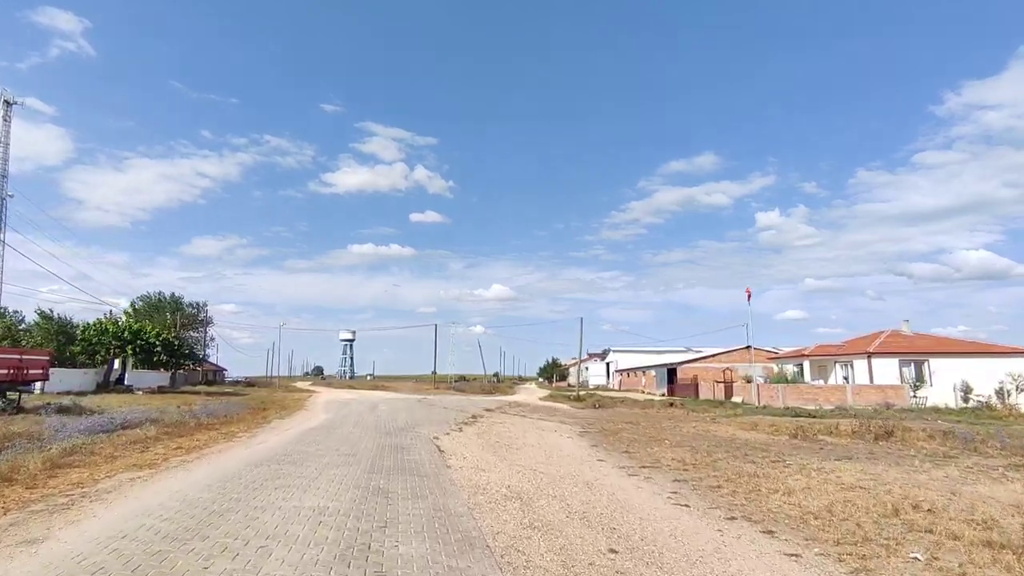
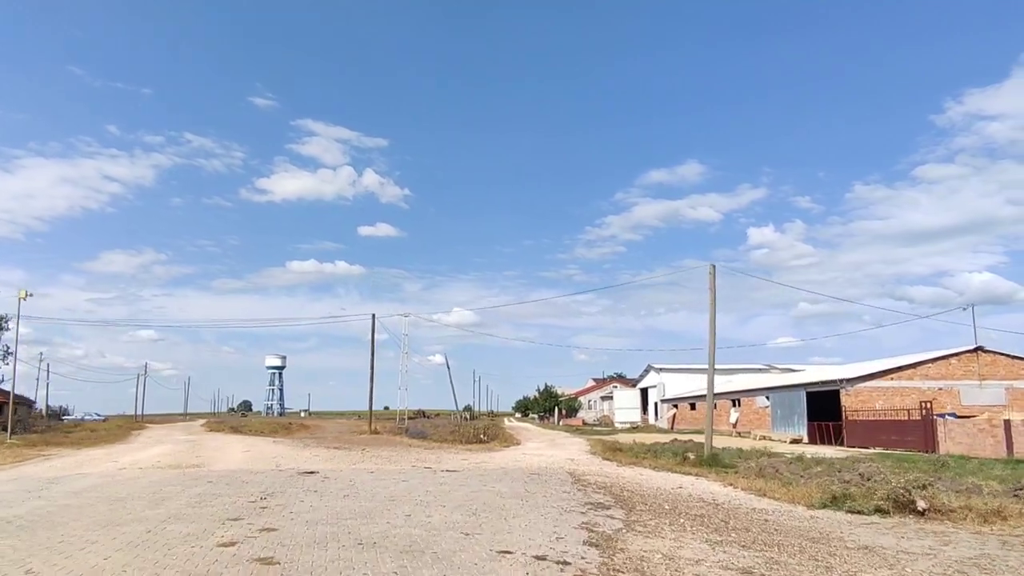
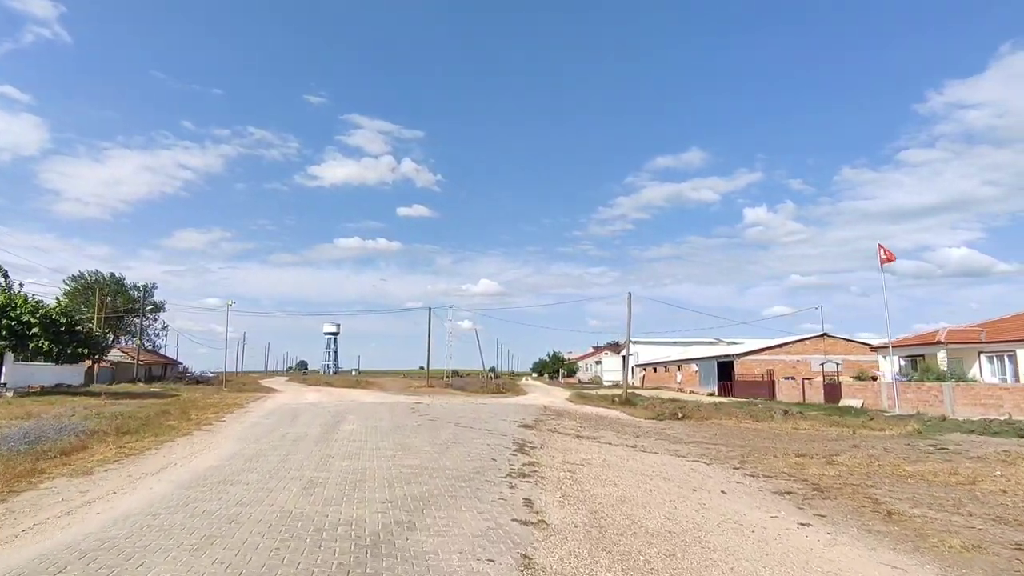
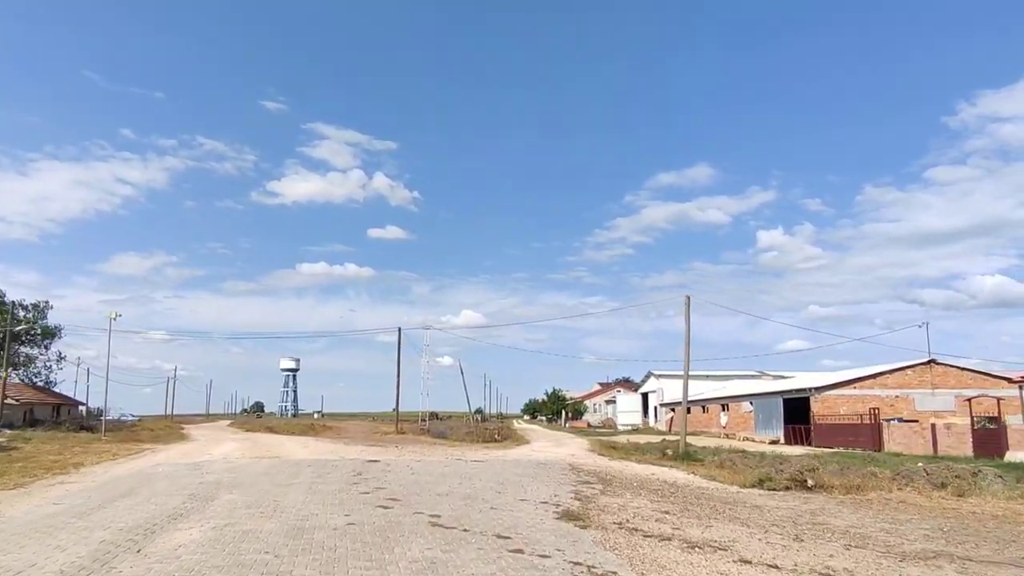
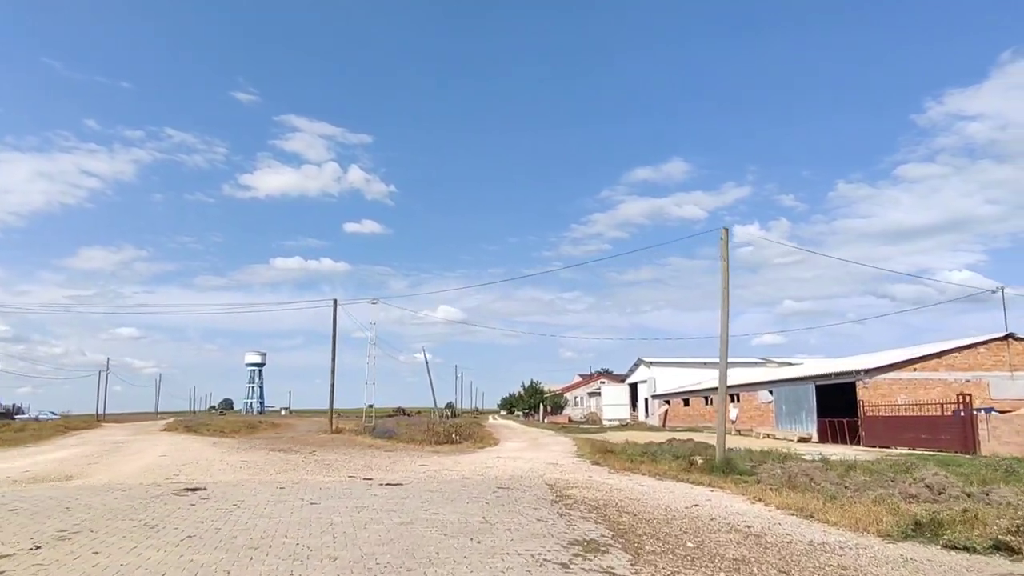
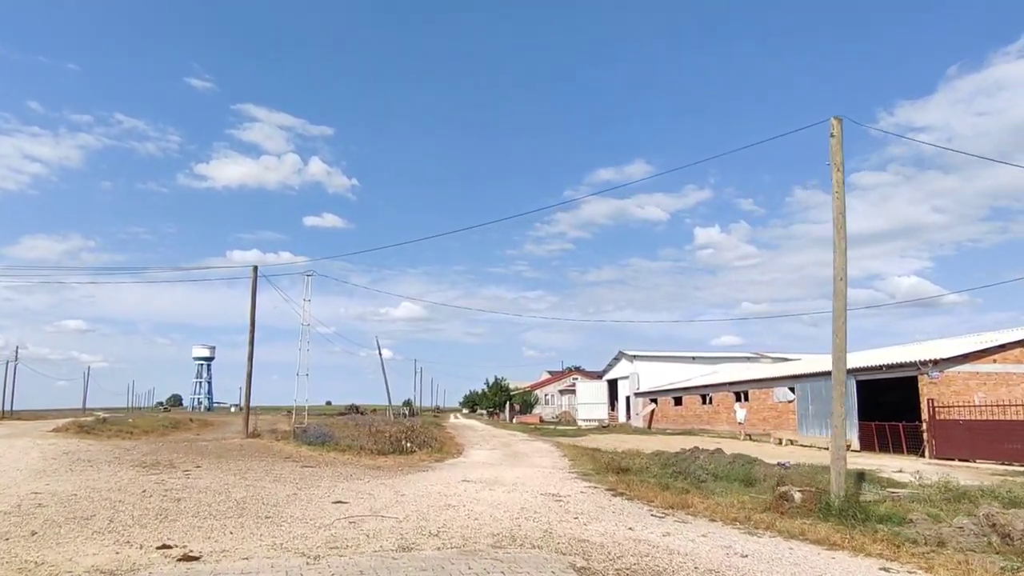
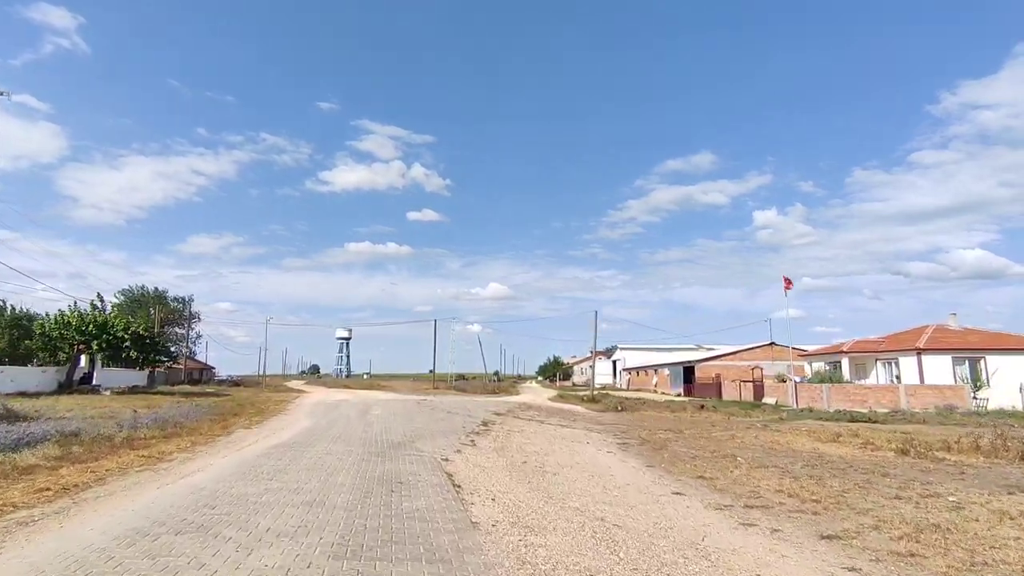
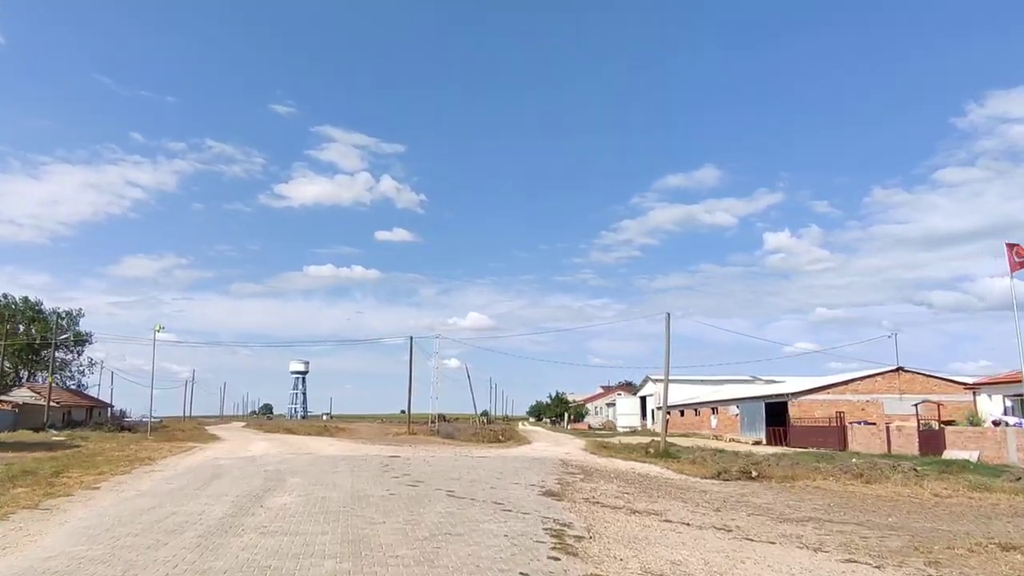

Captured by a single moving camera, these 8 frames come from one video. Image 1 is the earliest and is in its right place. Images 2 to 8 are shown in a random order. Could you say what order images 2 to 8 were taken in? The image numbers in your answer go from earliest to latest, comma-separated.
7, 3, 8, 4, 2, 5, 6
